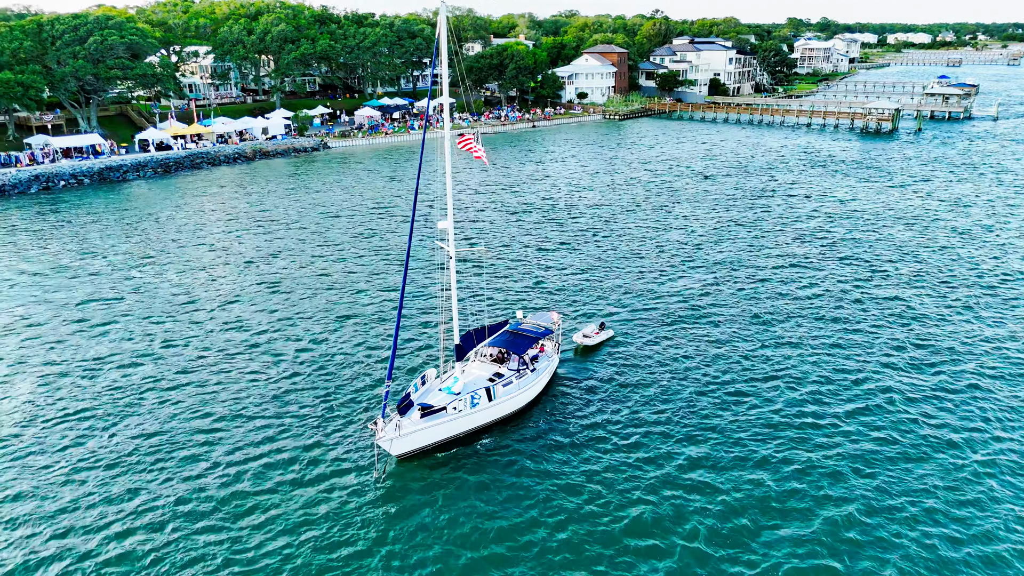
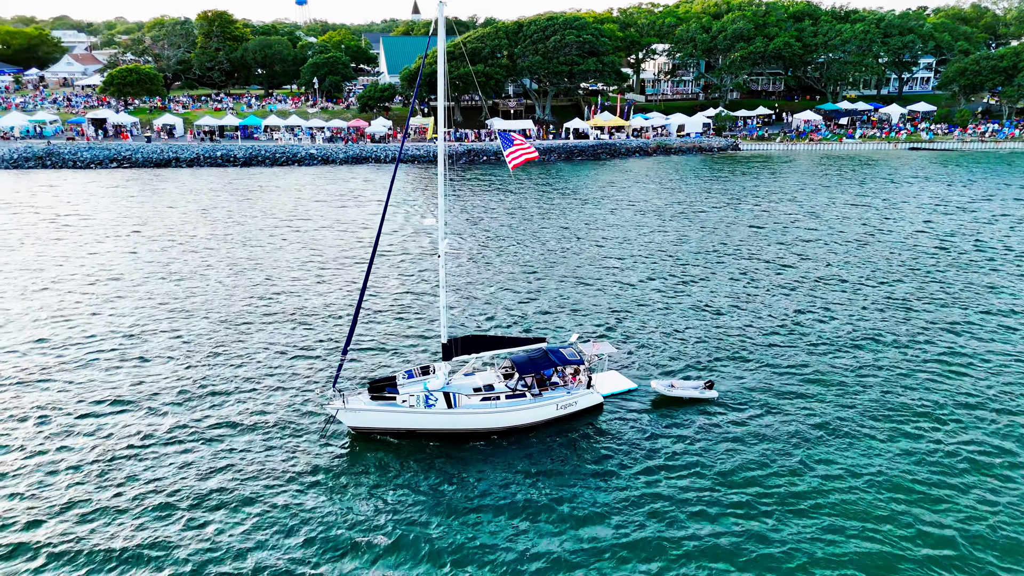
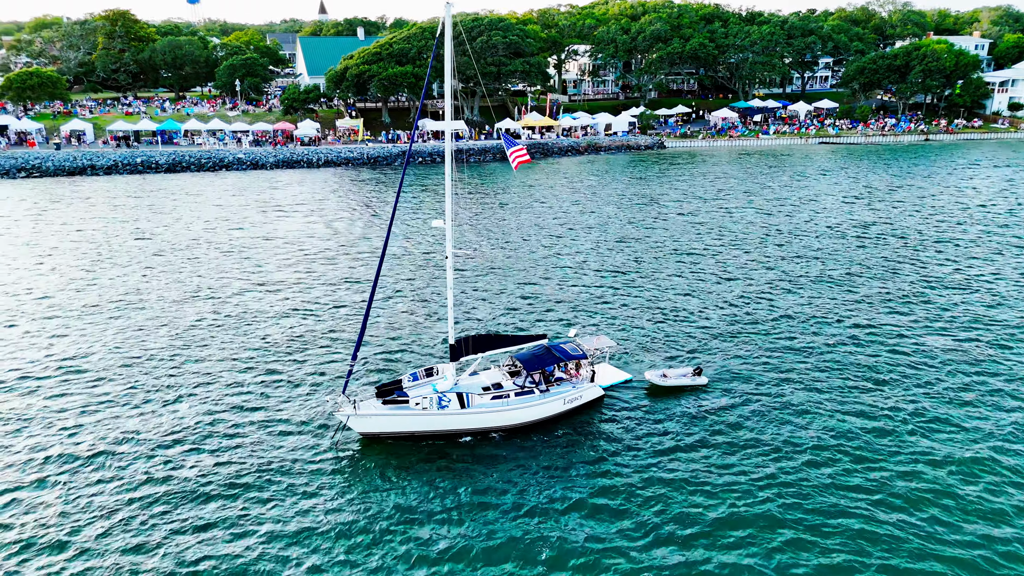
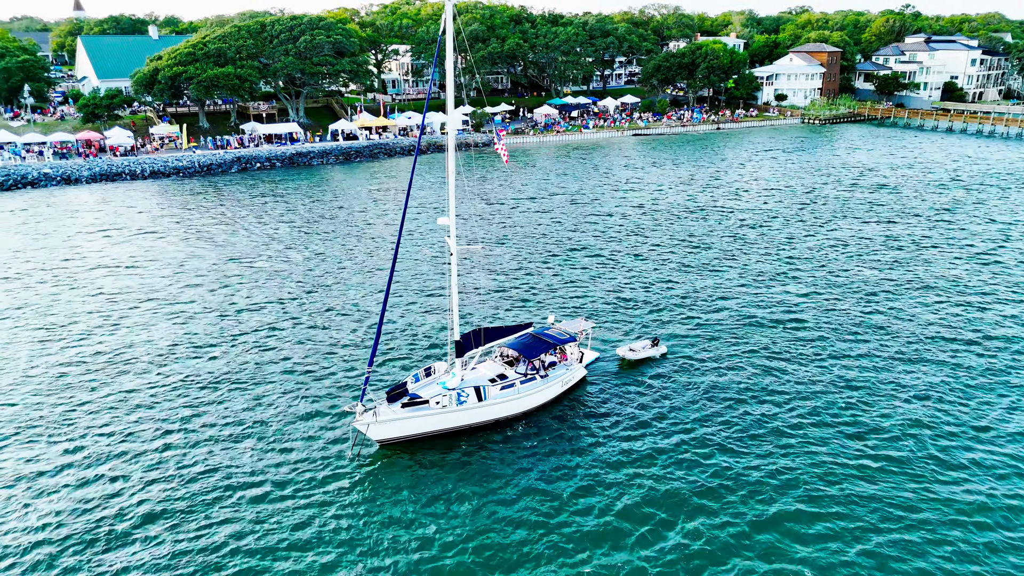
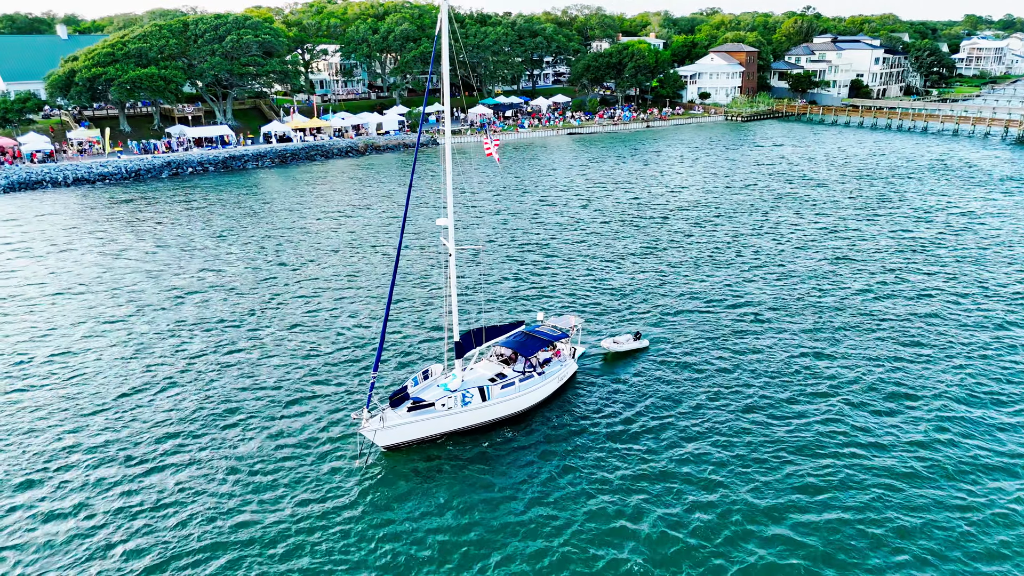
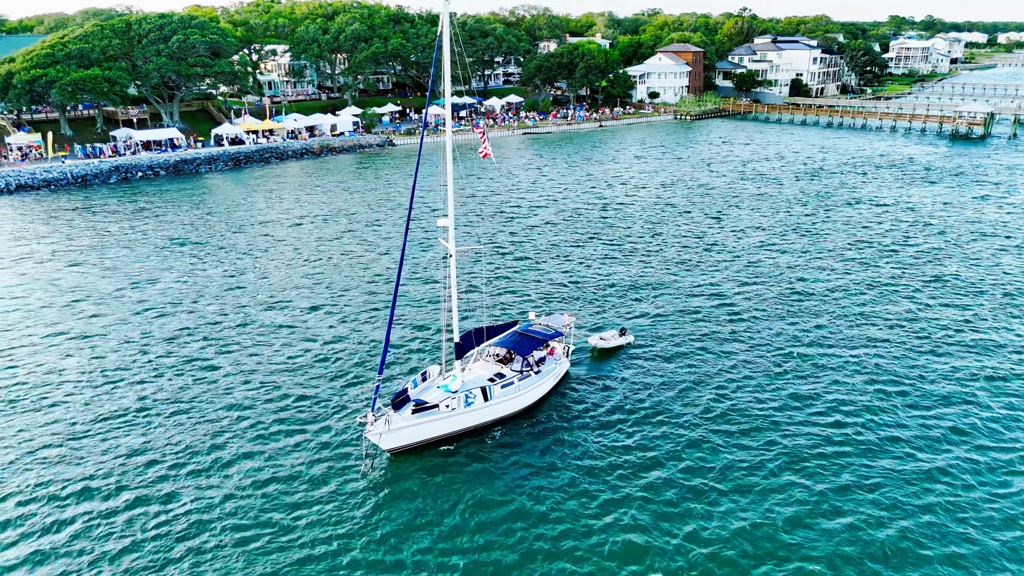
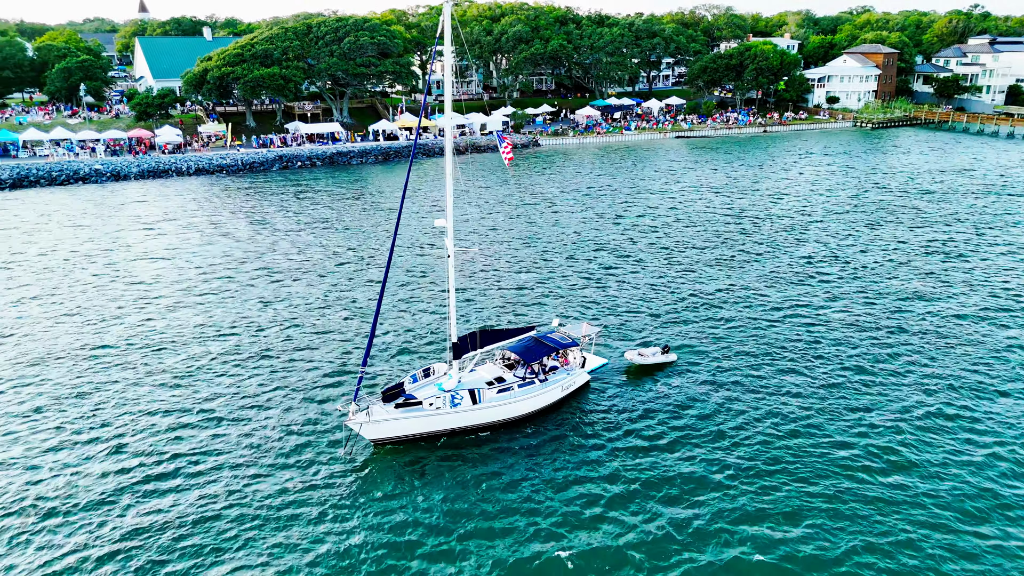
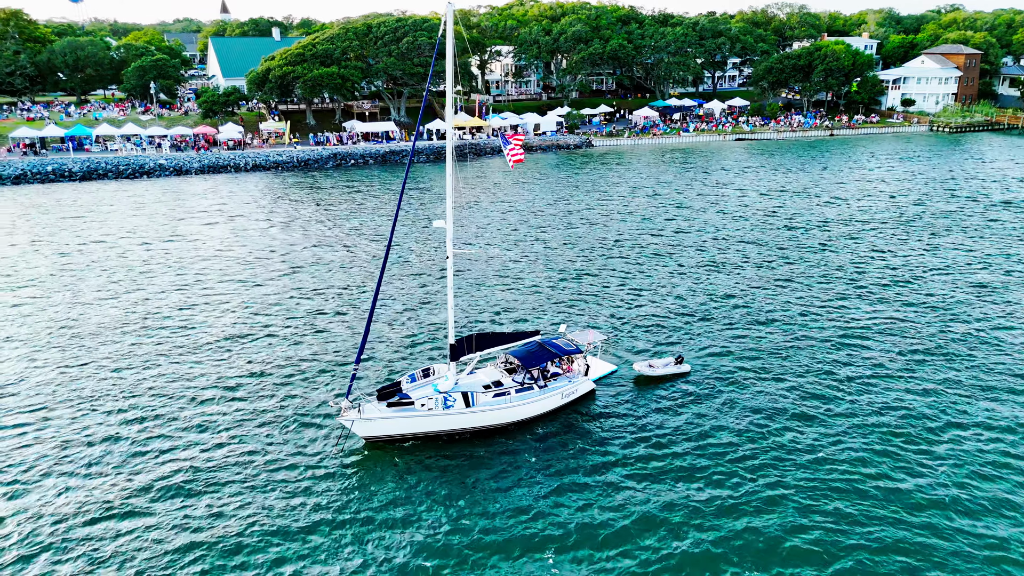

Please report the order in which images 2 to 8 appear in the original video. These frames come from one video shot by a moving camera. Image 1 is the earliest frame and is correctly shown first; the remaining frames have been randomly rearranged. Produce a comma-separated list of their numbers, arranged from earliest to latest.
6, 5, 4, 7, 8, 3, 2
